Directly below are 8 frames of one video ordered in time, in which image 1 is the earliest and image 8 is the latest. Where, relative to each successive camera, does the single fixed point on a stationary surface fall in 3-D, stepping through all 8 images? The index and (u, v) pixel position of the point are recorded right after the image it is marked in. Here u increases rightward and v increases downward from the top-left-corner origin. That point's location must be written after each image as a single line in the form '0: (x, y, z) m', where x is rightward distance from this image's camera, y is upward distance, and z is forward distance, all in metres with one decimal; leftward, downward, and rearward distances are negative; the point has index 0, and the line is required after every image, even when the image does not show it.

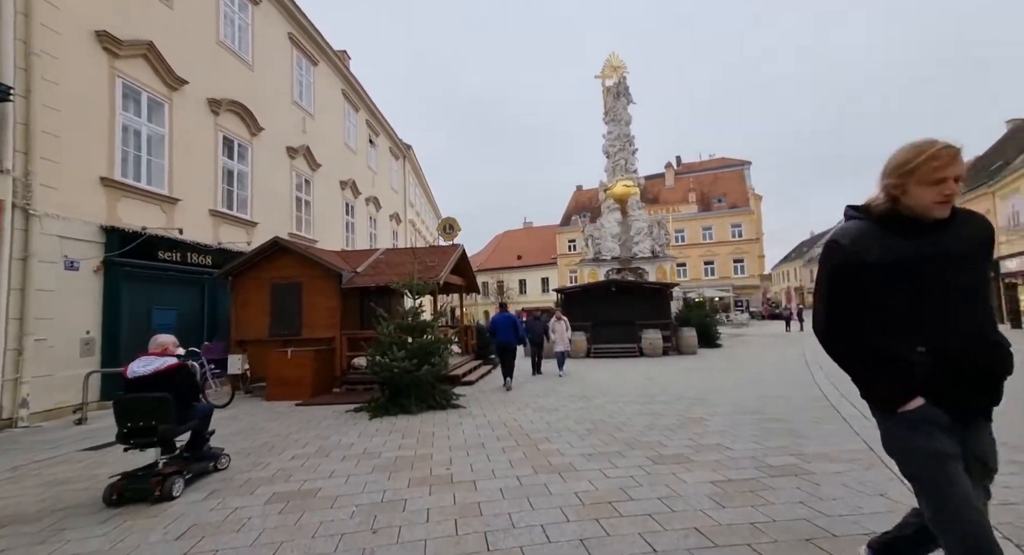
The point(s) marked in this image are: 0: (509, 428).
0: (0.0, -1.7, +5.0) m
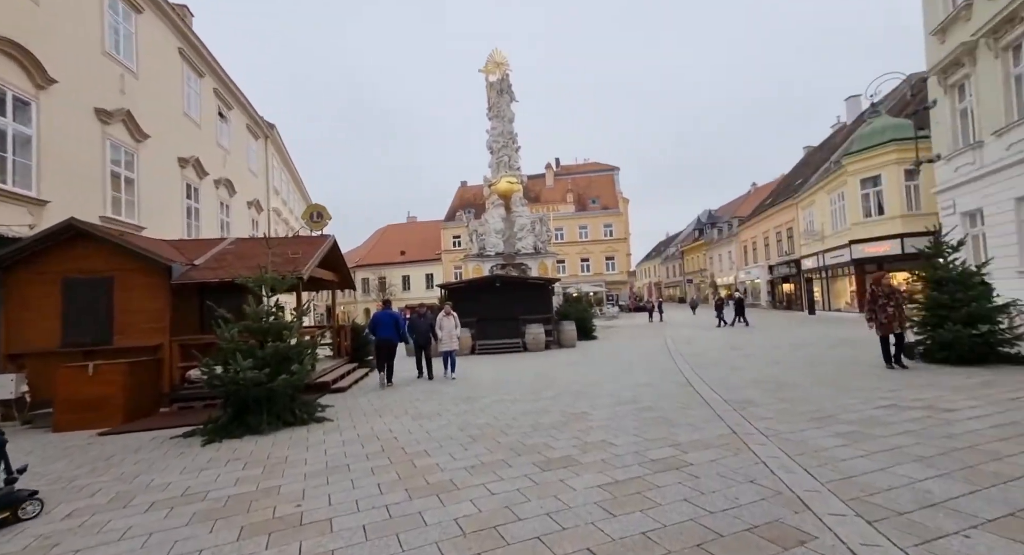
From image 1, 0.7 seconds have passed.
0: (-1.3, -1.6, +4.4) m
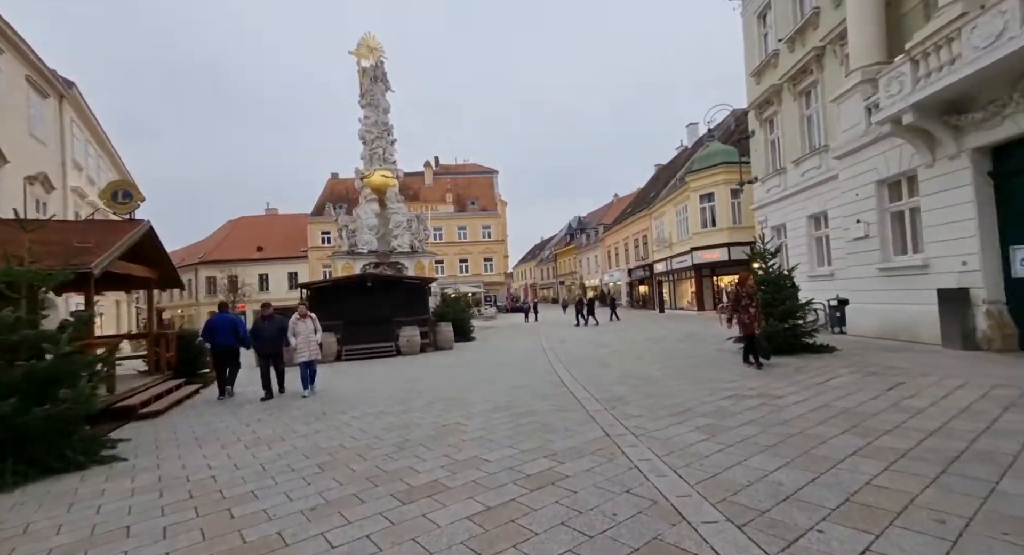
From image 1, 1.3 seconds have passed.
0: (-2.4, -1.6, +3.4) m
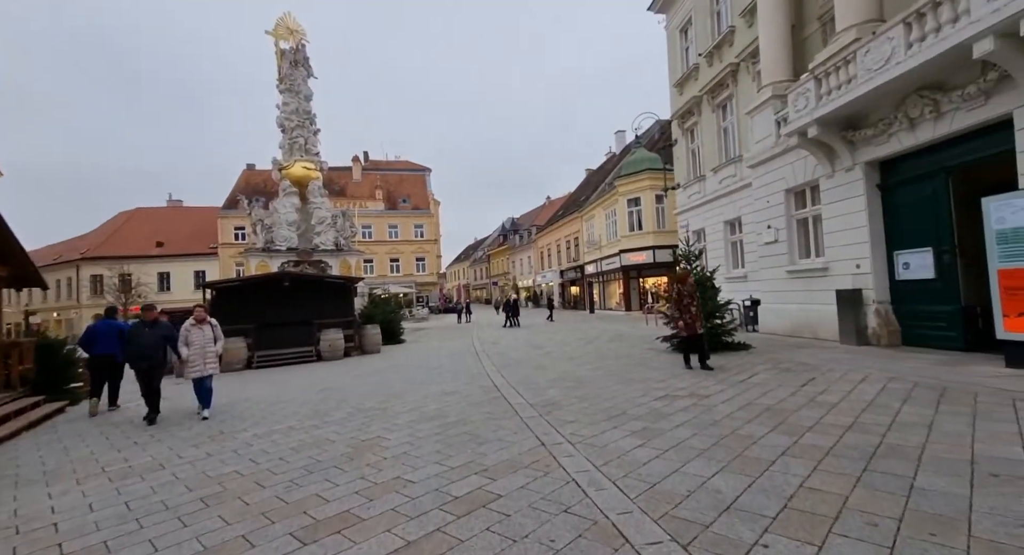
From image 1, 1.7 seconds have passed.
0: (-2.9, -1.6, +2.7) m
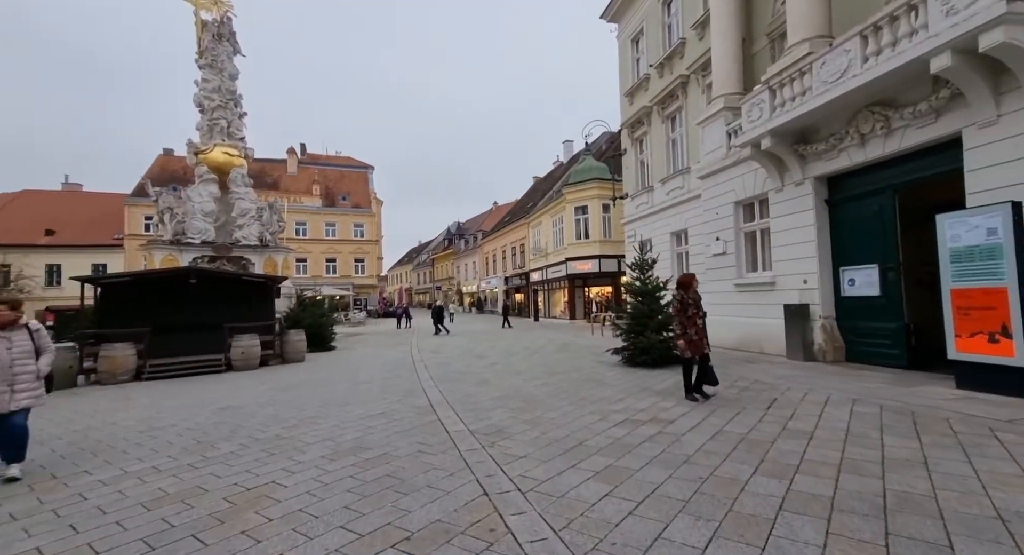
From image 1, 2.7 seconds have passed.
0: (-3.2, -1.5, +1.4) m
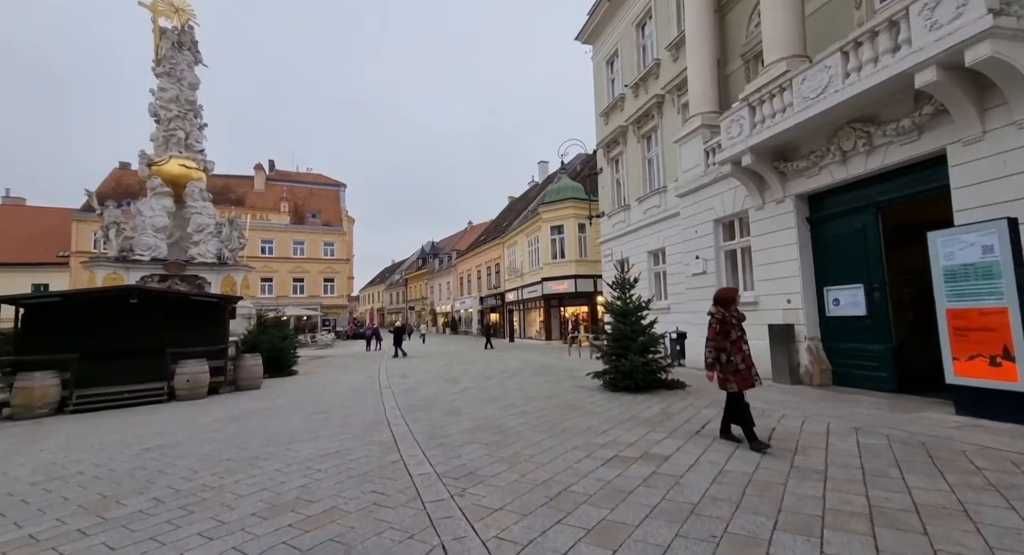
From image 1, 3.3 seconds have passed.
0: (-3.2, -1.5, +0.5) m
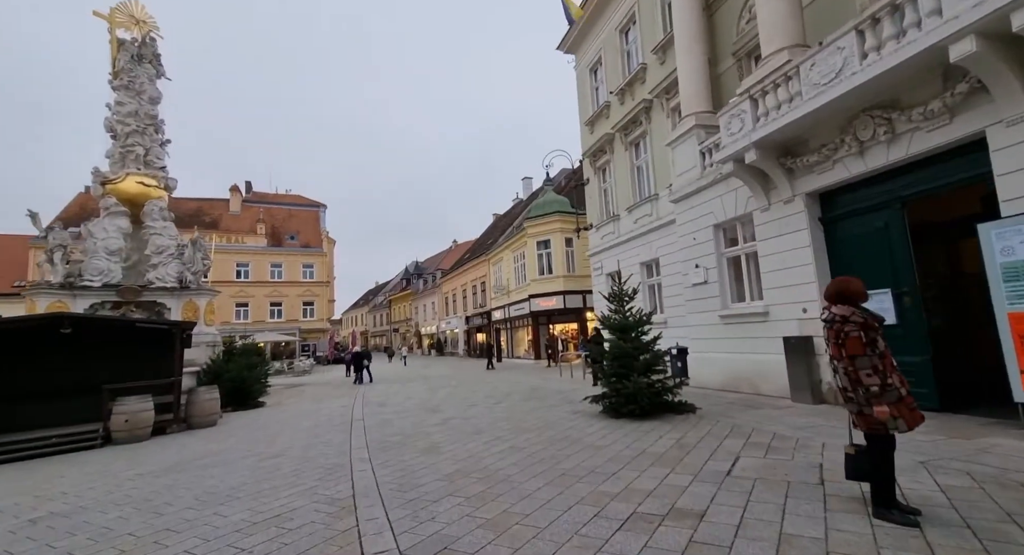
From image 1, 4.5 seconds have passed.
0: (-3.2, -1.4, -0.7) m
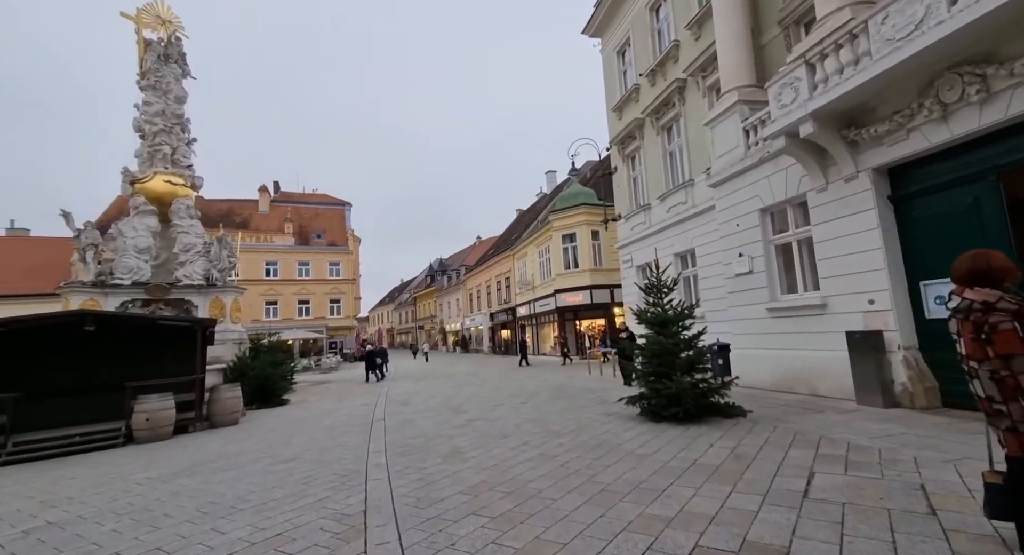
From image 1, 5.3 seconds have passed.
0: (-3.2, -1.4, -1.2) m
